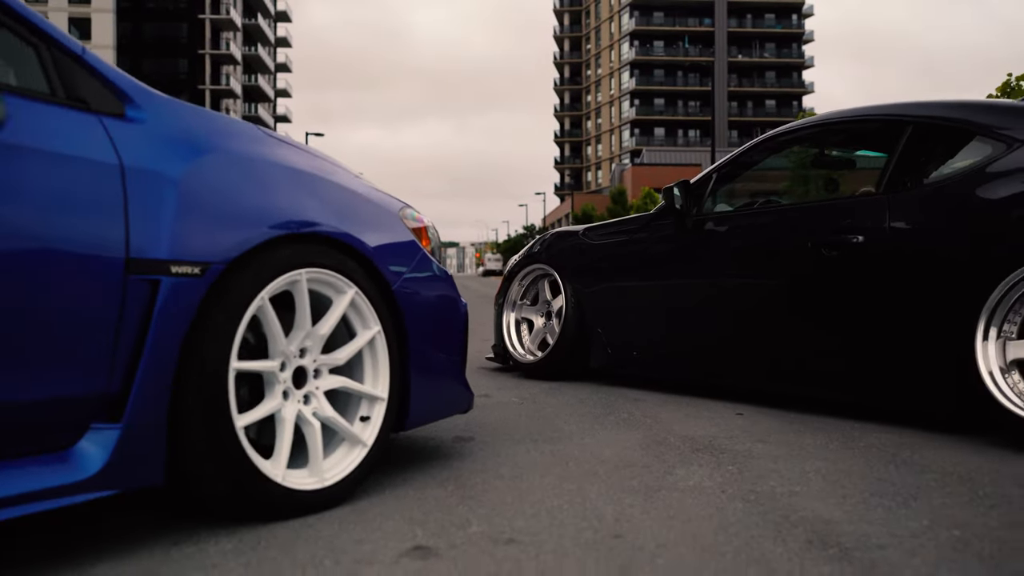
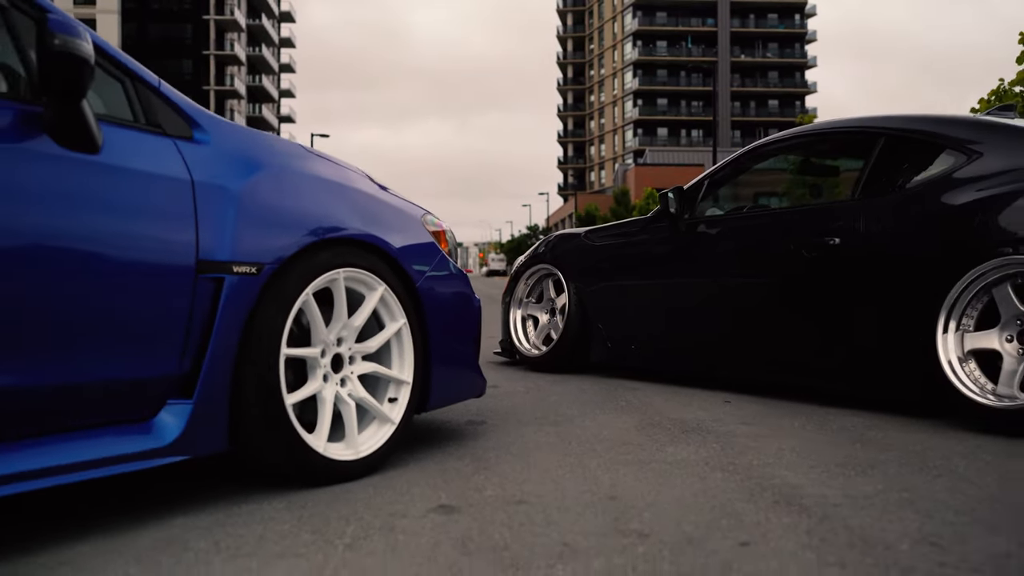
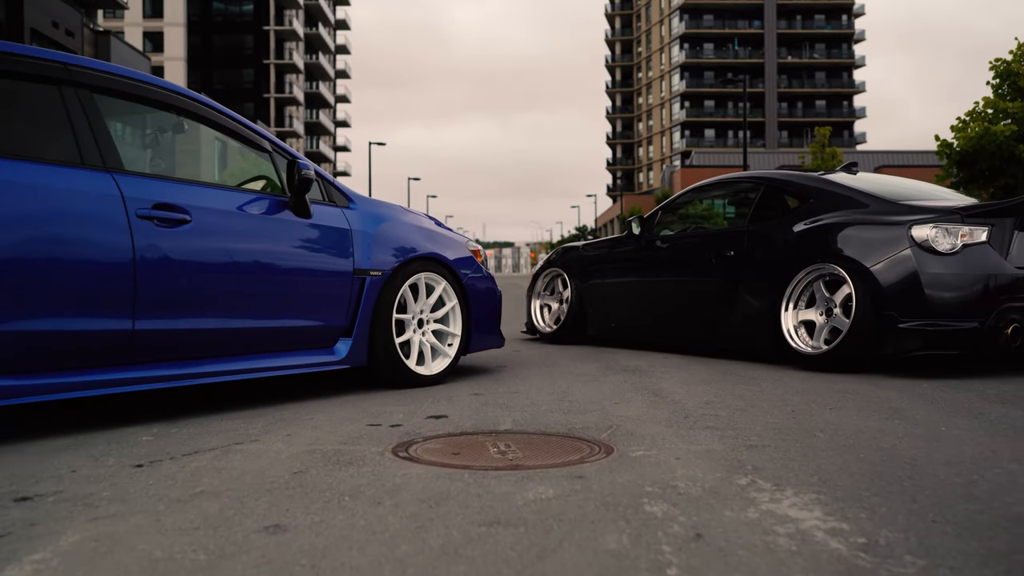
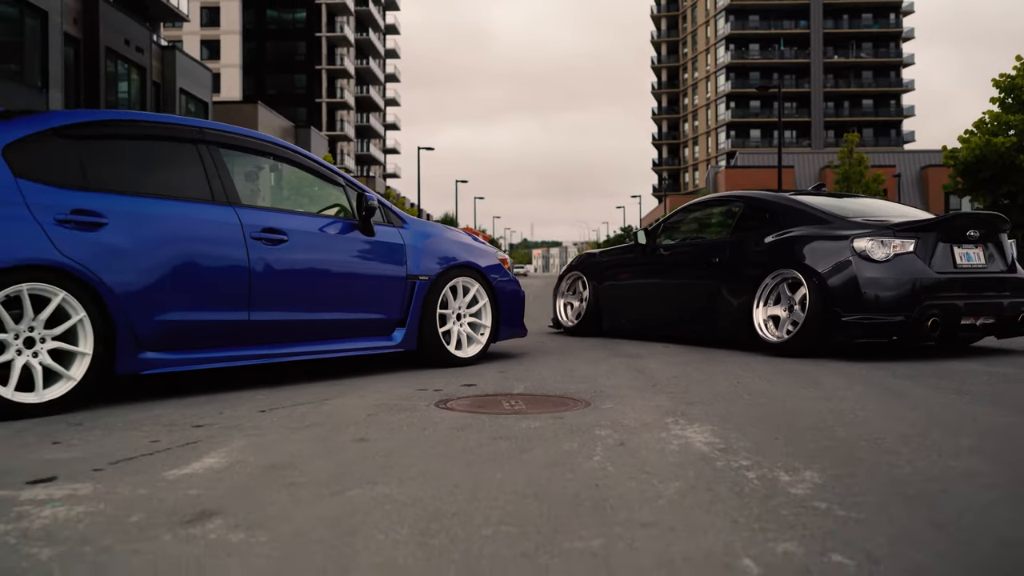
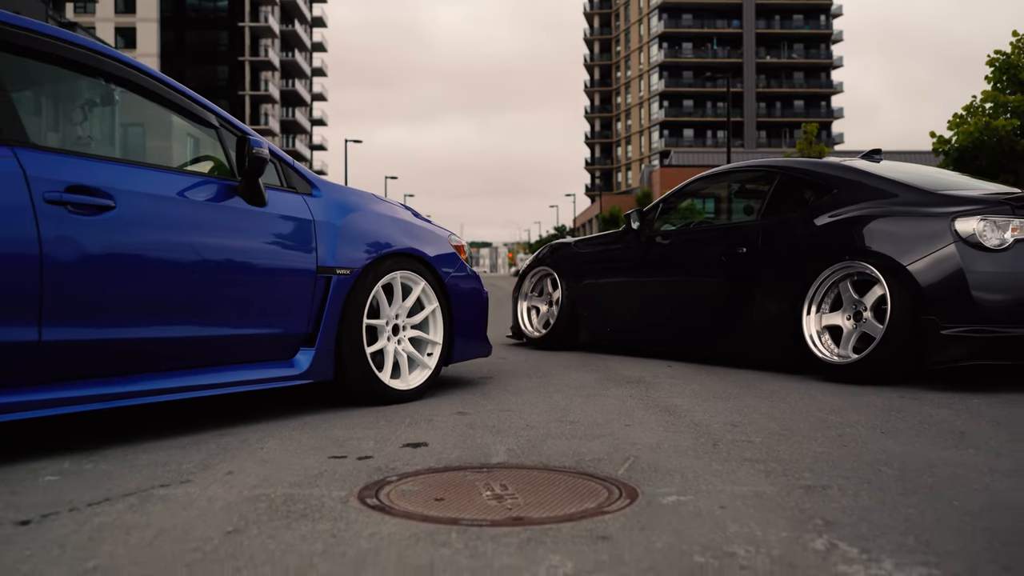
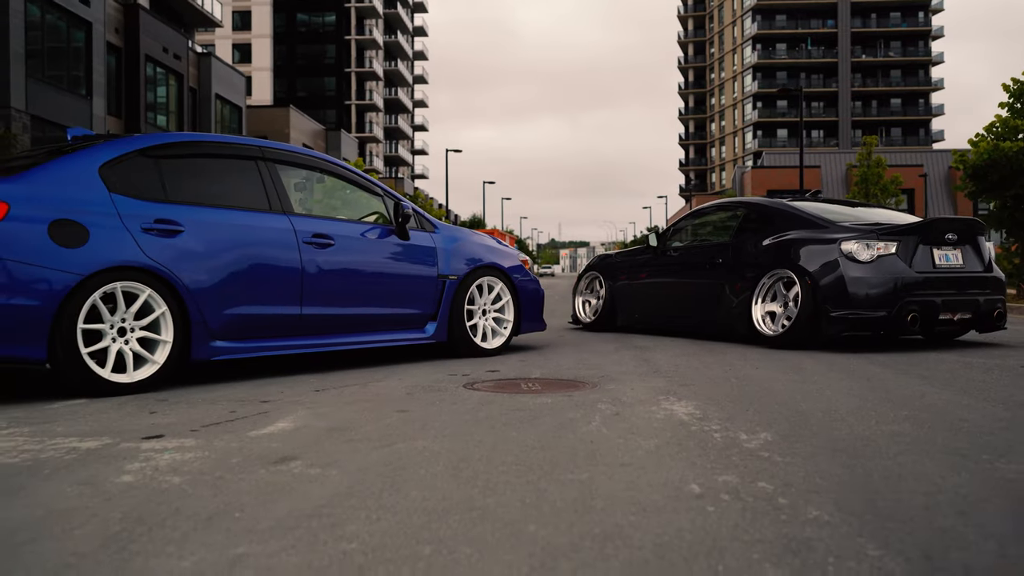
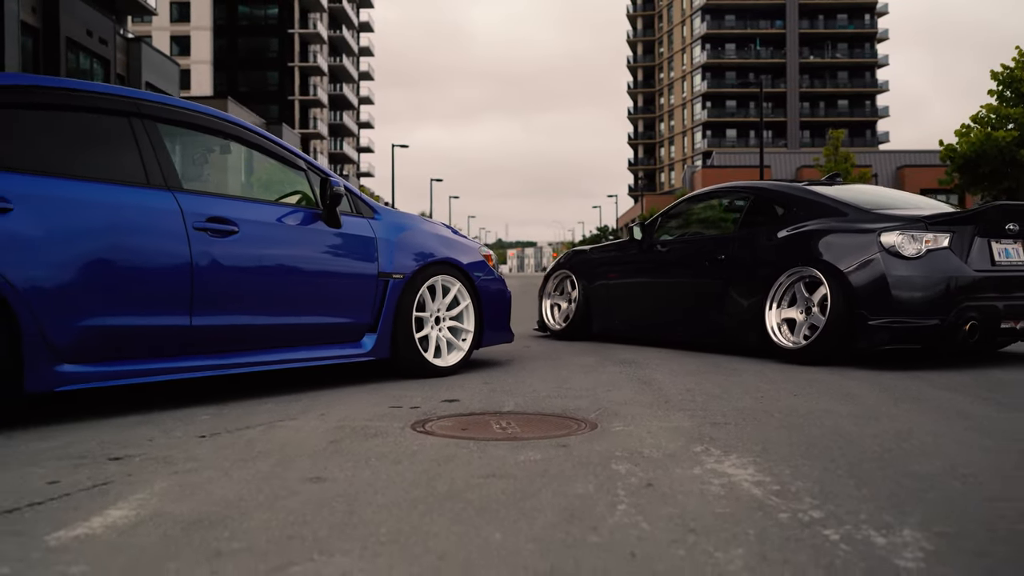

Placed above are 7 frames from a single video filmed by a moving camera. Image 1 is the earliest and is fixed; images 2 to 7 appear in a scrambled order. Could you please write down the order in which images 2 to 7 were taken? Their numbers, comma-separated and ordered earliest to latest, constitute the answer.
2, 5, 3, 7, 4, 6
